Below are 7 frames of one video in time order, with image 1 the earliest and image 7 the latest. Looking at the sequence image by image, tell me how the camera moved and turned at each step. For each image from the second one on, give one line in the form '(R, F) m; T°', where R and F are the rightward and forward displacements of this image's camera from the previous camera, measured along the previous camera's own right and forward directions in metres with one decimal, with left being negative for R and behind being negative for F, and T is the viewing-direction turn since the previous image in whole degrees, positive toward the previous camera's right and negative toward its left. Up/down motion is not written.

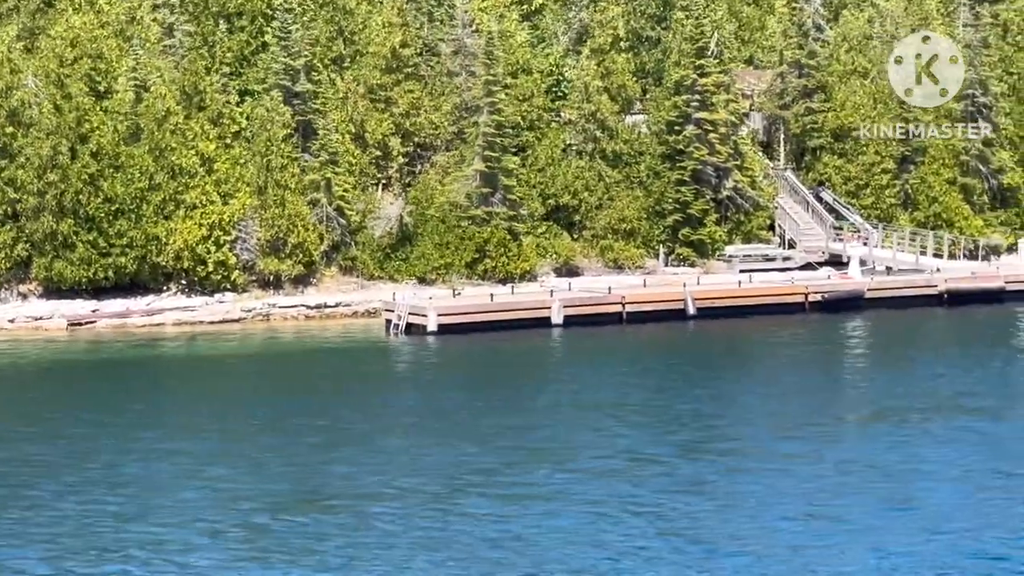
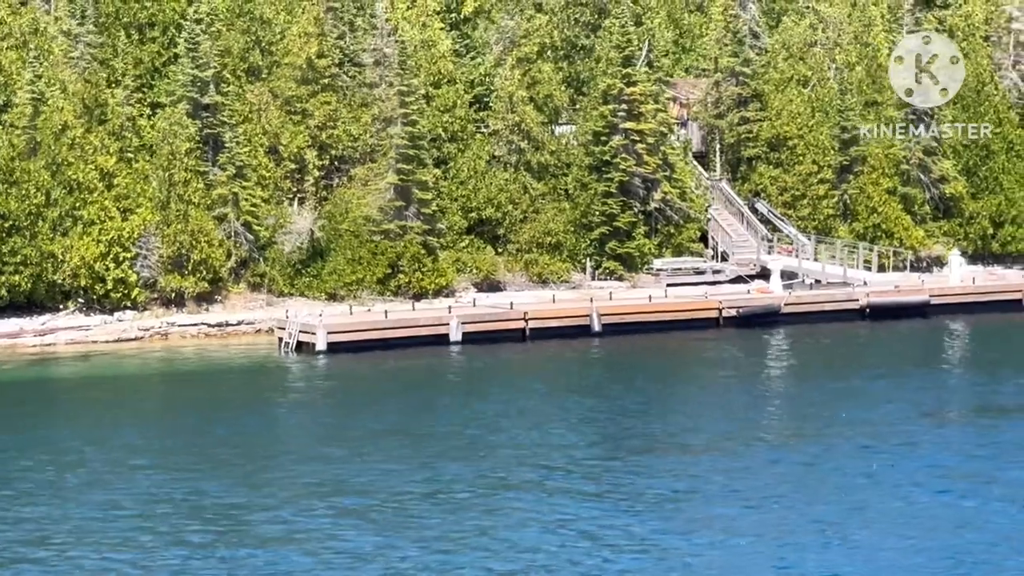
(+8.1, +2.1) m; 0°
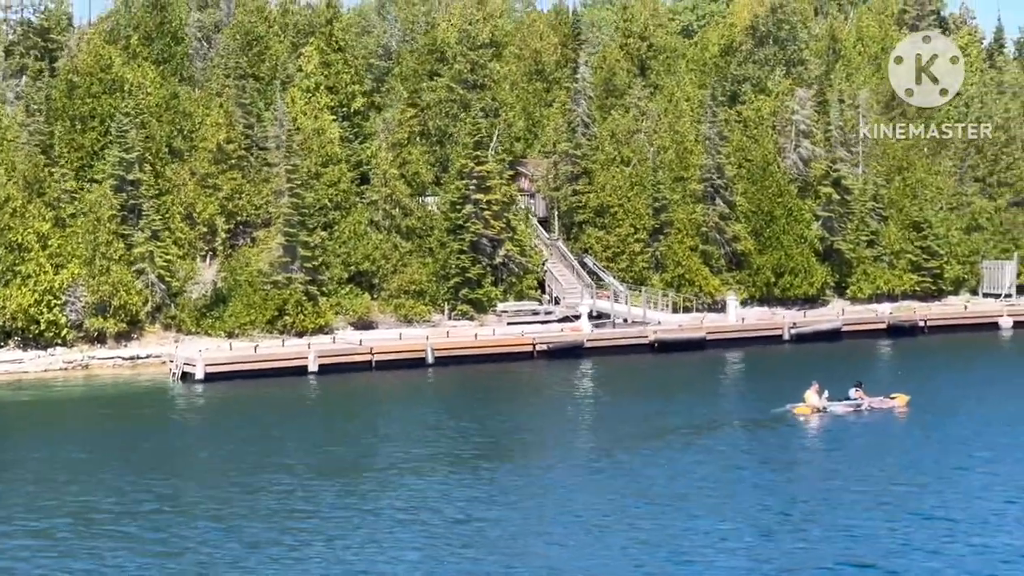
(+12.5, -13.9) m; +2°
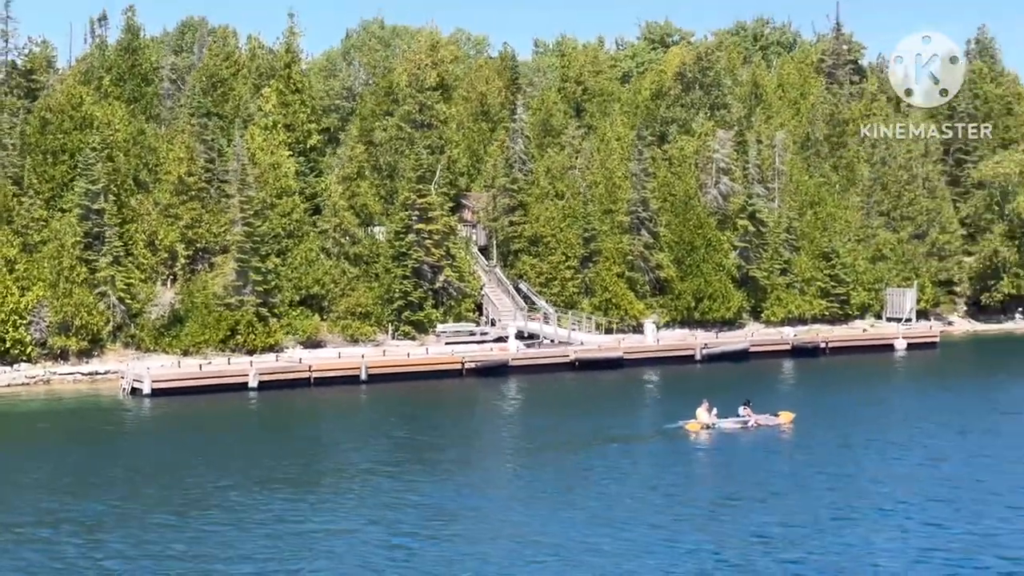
(+6.4, -6.6) m; +1°
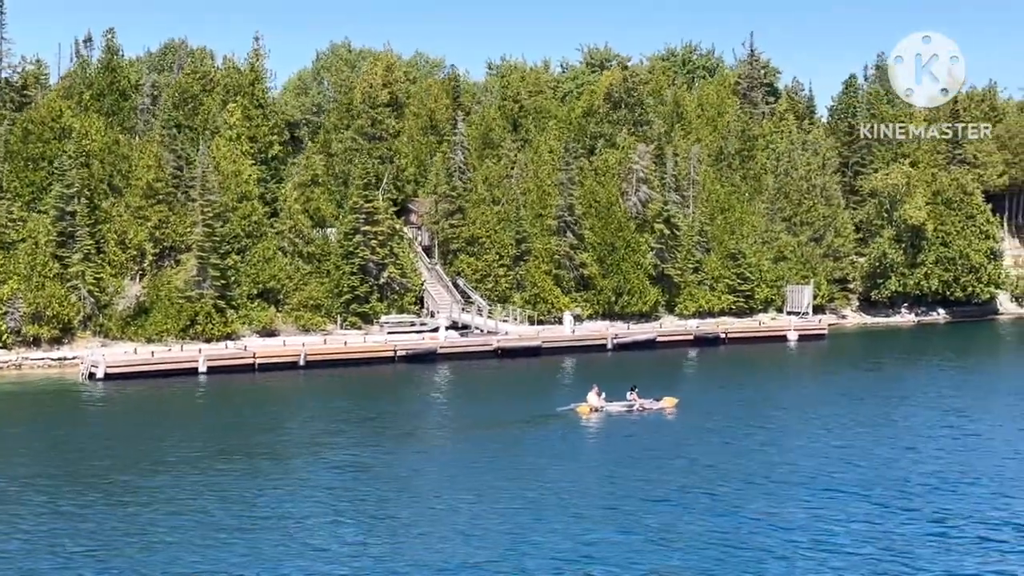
(+6.8, -9.8) m; +2°
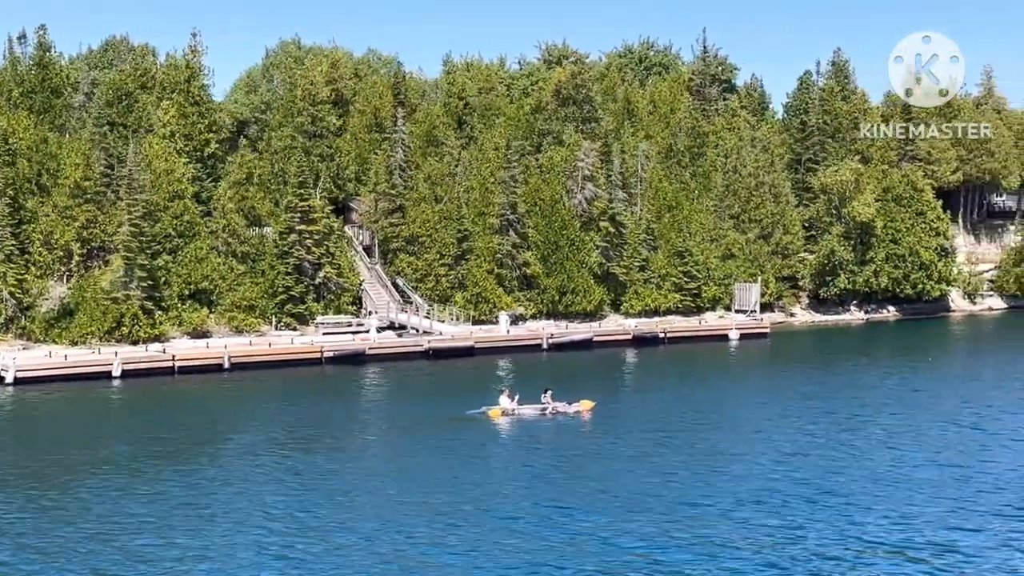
(+8.1, +1.4) m; 0°
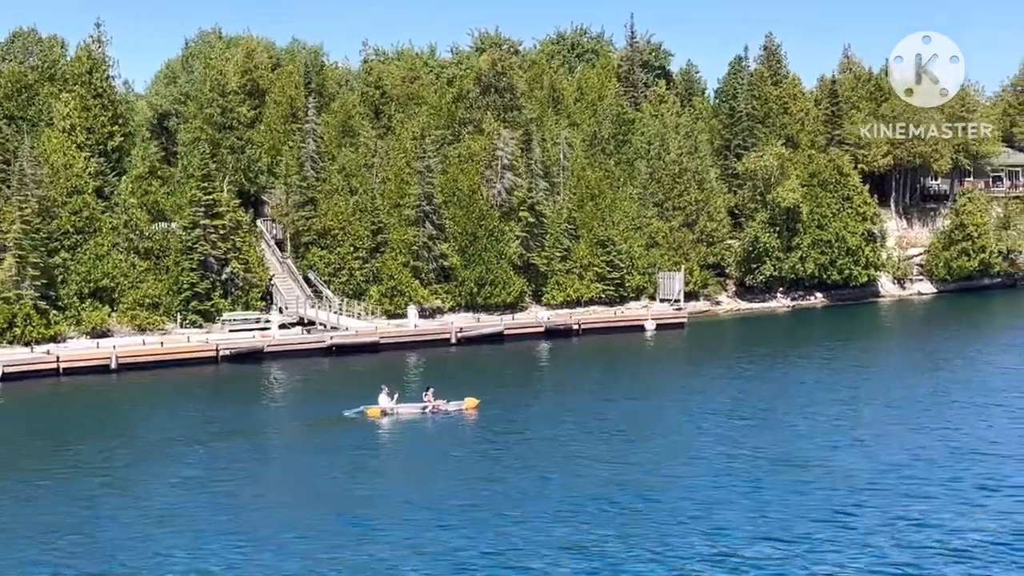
(+10.9, +1.5) m; +1°
